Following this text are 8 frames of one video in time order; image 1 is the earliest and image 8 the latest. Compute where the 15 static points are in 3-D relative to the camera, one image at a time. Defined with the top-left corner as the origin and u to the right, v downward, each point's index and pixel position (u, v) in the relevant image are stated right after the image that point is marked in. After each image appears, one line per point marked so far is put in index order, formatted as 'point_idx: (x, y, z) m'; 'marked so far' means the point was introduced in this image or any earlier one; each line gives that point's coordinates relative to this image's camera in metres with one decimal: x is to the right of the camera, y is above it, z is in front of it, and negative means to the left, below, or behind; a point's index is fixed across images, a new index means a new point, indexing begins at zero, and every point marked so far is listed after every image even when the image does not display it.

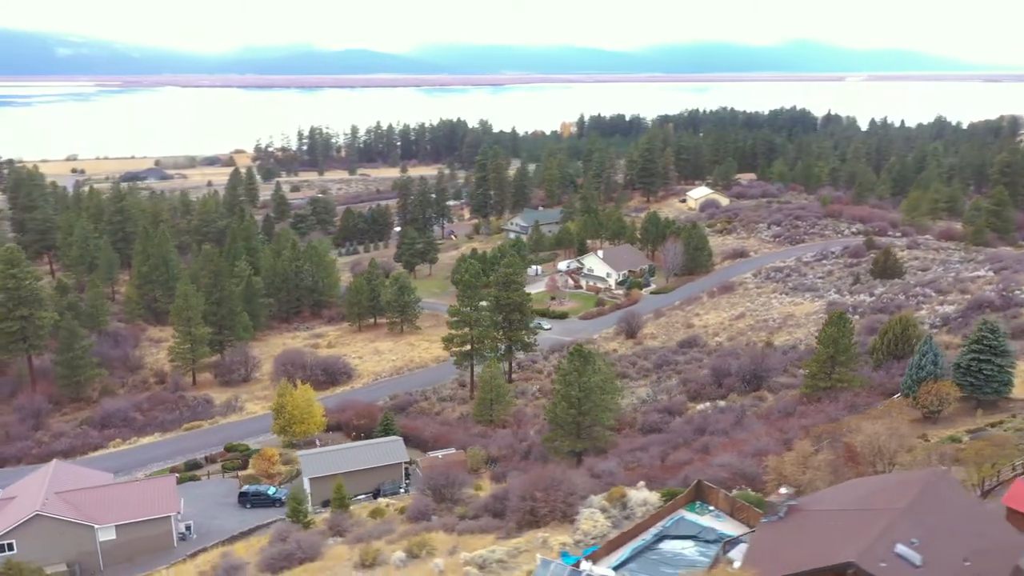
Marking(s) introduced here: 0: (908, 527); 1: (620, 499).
0: (+6.2, -3.8, +12.9) m
1: (+2.5, -5.0, +19.3) m
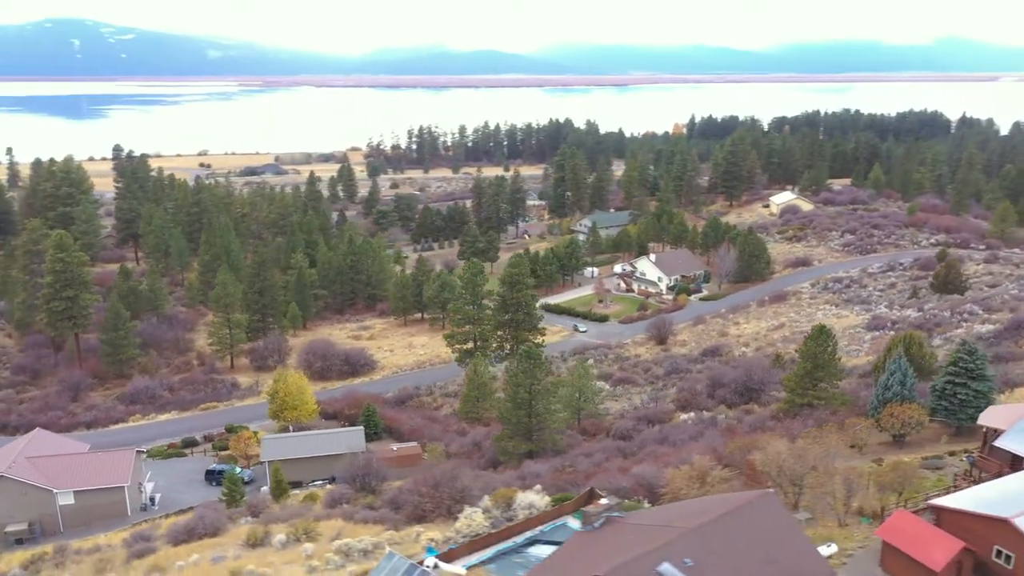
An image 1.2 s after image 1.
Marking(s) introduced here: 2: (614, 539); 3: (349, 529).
0: (+2.7, -4.0, +12.5) m
1: (-0.2, -5.0, +19.3) m
2: (+1.7, -4.1, +13.4) m
3: (-3.9, -5.7, +19.2) m
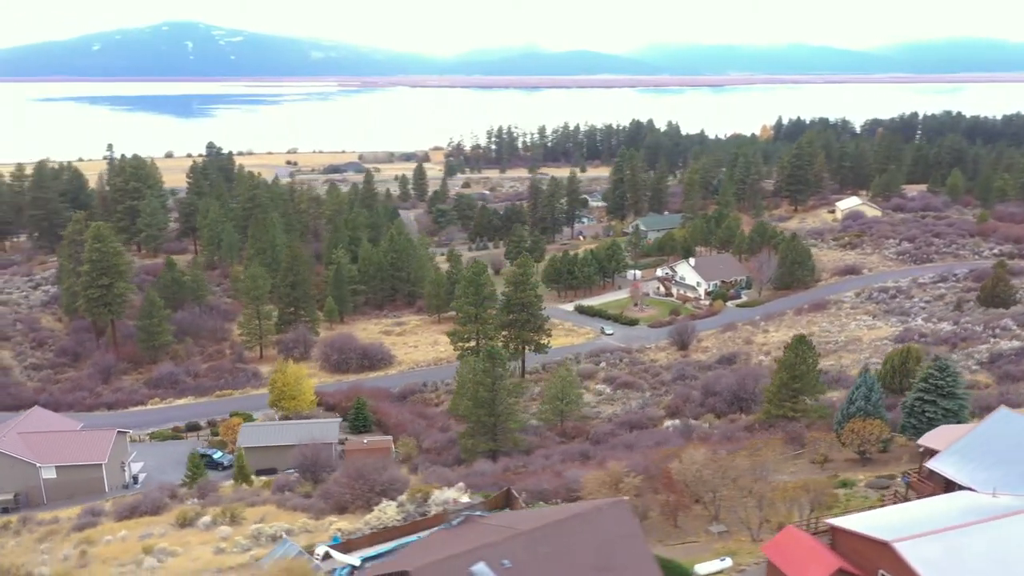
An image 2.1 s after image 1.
0: (0.0, -4.0, +12.5) m
1: (-2.1, -5.0, +19.6) m
2: (-0.9, -4.1, +13.5) m
3: (-5.8, -5.5, +19.9) m
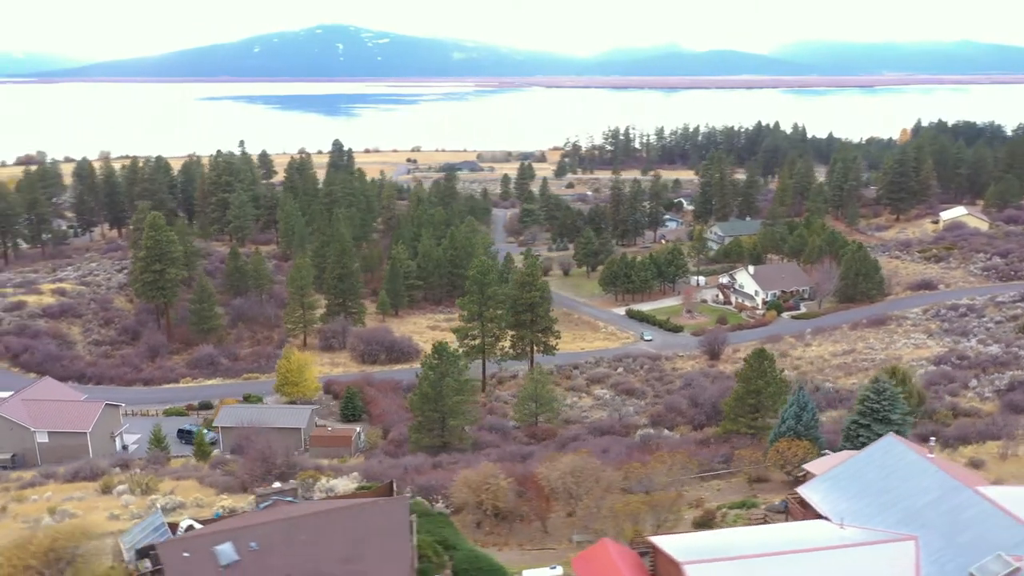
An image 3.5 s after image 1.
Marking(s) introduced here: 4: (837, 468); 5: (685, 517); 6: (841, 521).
0: (-4.0, -3.9, +13.1) m
1: (-5.0, -4.9, +20.4) m
2: (-4.7, -4.0, +14.2) m
3: (-8.6, -5.3, +21.3) m
4: (+6.8, -3.8, +17.2) m
5: (+4.0, -5.4, +19.1) m
6: (+6.2, -4.5, +15.6) m
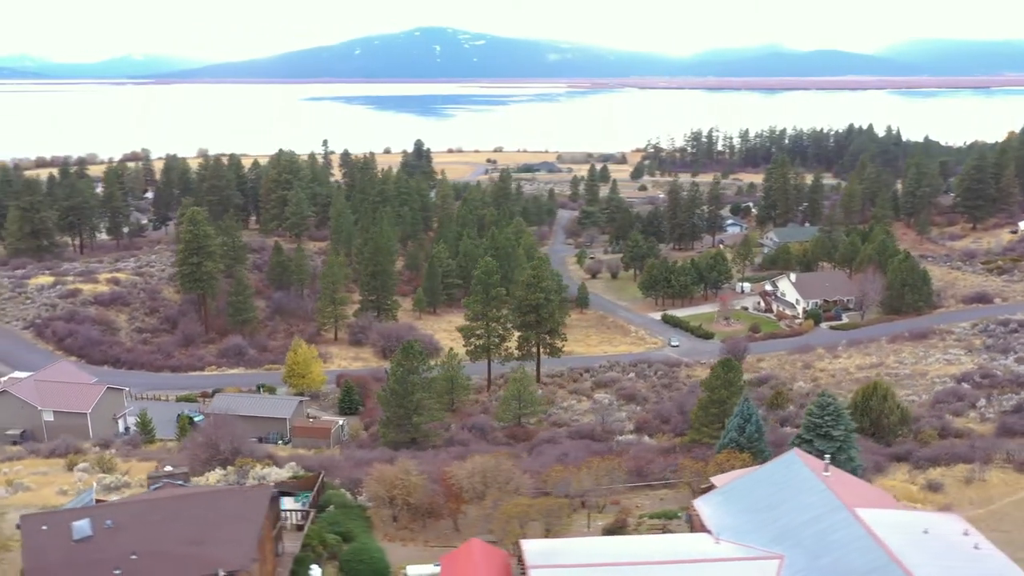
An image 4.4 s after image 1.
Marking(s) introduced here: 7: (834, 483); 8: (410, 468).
0: (-6.6, -3.8, +13.8) m
1: (-6.8, -4.7, +21.2) m
2: (-7.2, -3.9, +15.0) m
3: (-10.3, -5.0, +22.5) m
4: (+4.6, -4.0, +16.7) m
5: (+2.0, -5.5, +18.9) m
6: (+3.8, -4.6, +15.2) m
7: (+6.1, -3.7, +15.6) m
8: (-2.4, -4.3, +19.6) m
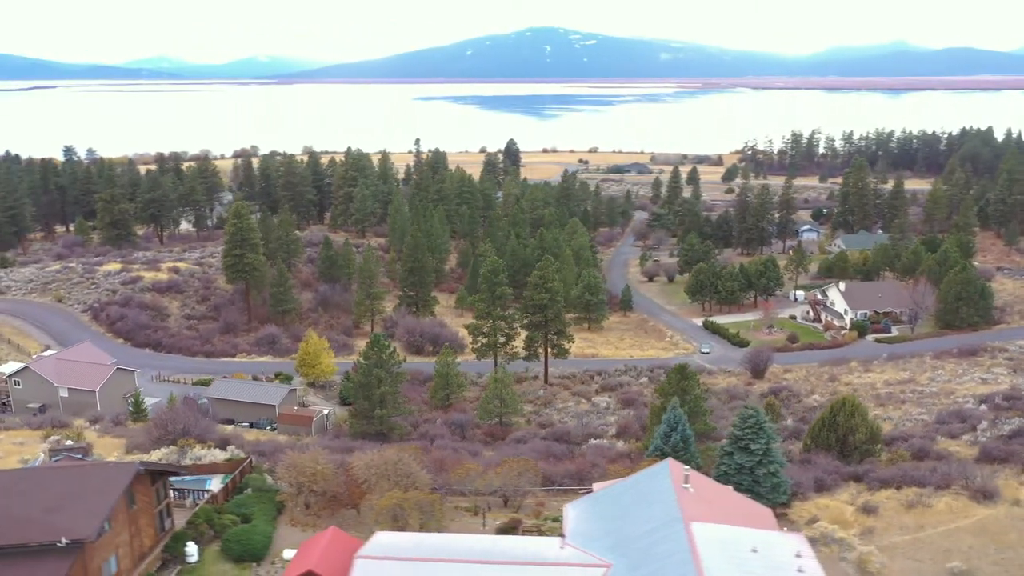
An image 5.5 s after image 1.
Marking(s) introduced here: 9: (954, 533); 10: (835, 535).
0: (-9.4, -3.5, +15.0) m
1: (-8.8, -4.5, +22.4) m
2: (-9.9, -3.6, +16.3) m
3: (-12.1, -4.7, +24.1) m
4: (+2.0, -4.1, +16.5) m
5: (-0.3, -5.5, +19.0) m
6: (+1.0, -4.7, +15.1) m
7: (+3.4, -3.9, +15.1) m
8: (-4.6, -4.2, +20.2) m
9: (+10.2, -5.7, +18.8) m
10: (+7.2, -5.6, +18.5) m
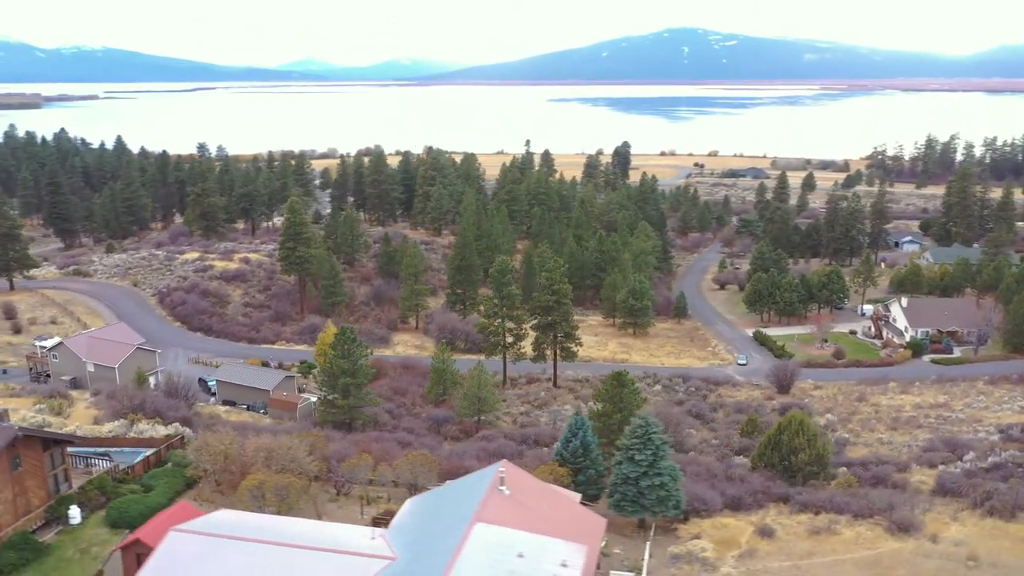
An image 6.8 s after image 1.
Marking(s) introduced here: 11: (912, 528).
0: (-12.7, -3.1, +17.0) m
1: (-10.9, -4.1, +24.2) m
2: (-13.0, -3.1, +18.3) m
3: (-14.0, -4.1, +26.4) m
4: (-1.3, -4.1, +16.7) m
5: (-3.2, -5.4, +19.5) m
6: (-2.5, -4.6, +15.4) m
7: (-0.1, -3.9, +15.1) m
8: (-7.2, -4.0, +21.4) m
9: (+7.1, -6.0, +17.7) m
10: (+4.2, -5.8, +17.8) m
11: (+9.4, -5.6, +19.1) m
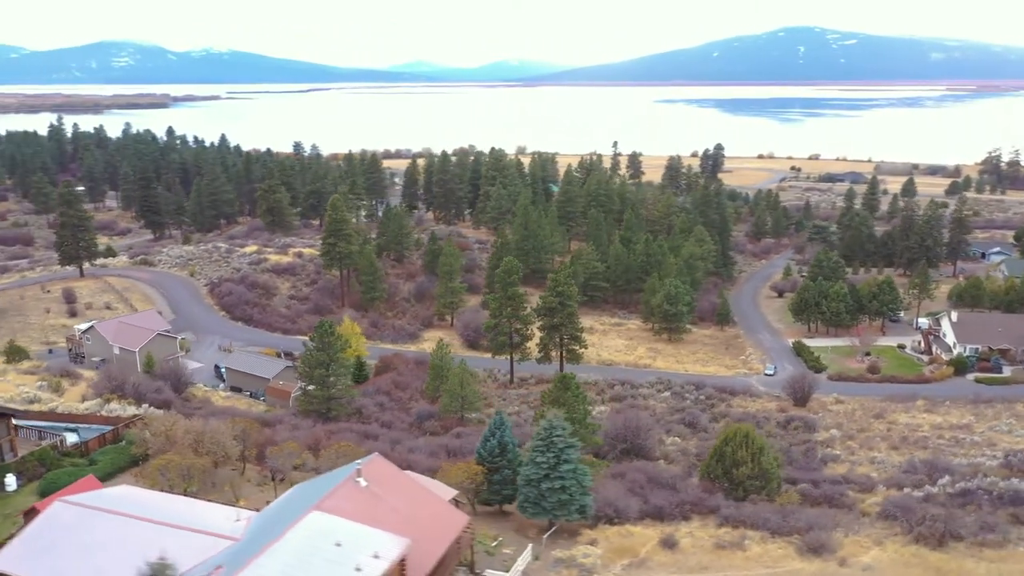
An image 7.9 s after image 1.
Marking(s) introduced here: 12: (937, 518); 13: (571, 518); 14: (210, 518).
0: (-15.1, -2.6, +18.9) m
1: (-12.5, -3.7, +25.8) m
2: (-15.2, -2.7, +20.3) m
3: (-15.2, -3.7, +28.4) m
4: (-3.8, -4.0, +17.2) m
5: (-5.4, -5.3, +20.3) m
6: (-5.2, -4.5, +16.1) m
7: (-2.8, -3.9, +15.5) m
8: (-9.1, -3.7, +22.6) m
9: (+4.5, -6.1, +17.1) m
10: (+1.7, -5.9, +17.7) m
11: (+7.0, -5.8, +18.3) m
12: (+10.2, -5.5, +19.6) m
13: (+1.3, -5.4, +19.0) m
14: (-5.9, -4.5, +16.0) m
